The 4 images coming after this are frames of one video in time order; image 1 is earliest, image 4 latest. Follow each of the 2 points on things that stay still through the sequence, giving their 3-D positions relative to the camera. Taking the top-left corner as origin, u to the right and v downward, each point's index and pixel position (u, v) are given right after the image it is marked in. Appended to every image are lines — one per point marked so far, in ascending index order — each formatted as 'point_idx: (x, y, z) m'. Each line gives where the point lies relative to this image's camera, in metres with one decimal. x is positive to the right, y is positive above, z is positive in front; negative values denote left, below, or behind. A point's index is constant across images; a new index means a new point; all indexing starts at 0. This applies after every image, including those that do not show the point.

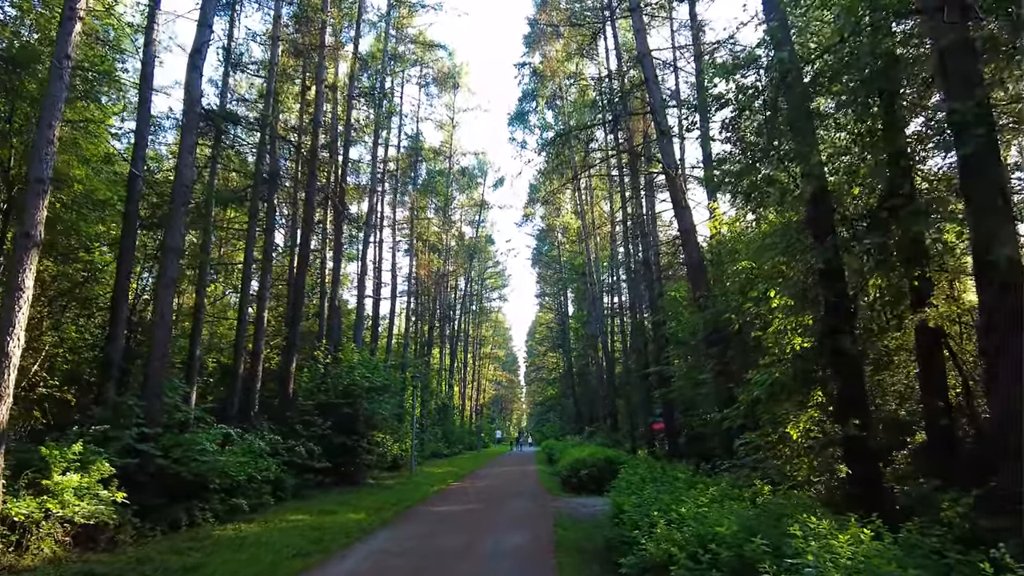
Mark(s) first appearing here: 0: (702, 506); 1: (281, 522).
0: (+1.6, -1.8, +5.8) m
1: (-3.6, -3.7, +11.1) m
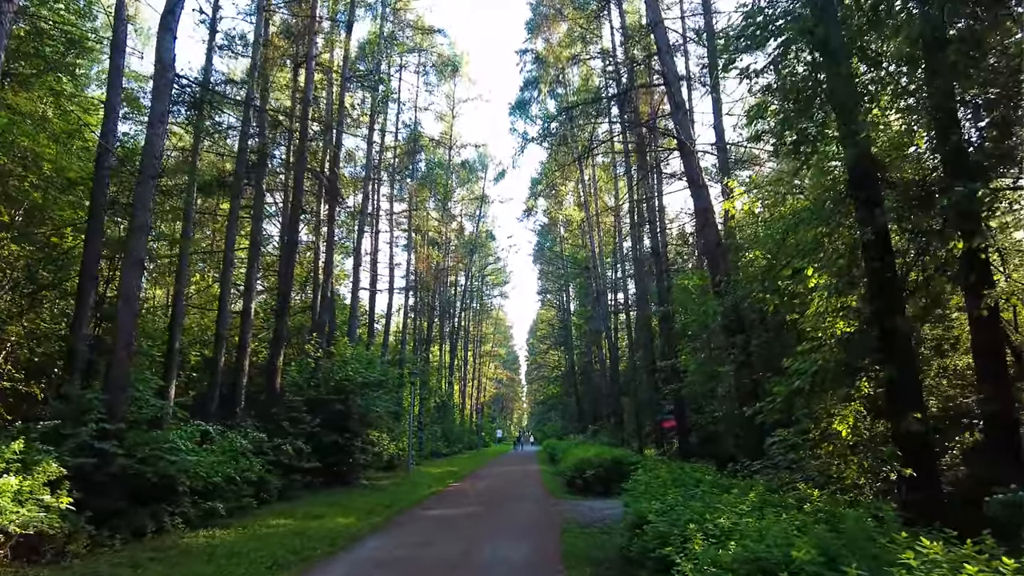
0: (+1.6, -1.6, +4.9) m
1: (-3.6, -3.5, +10.1) m
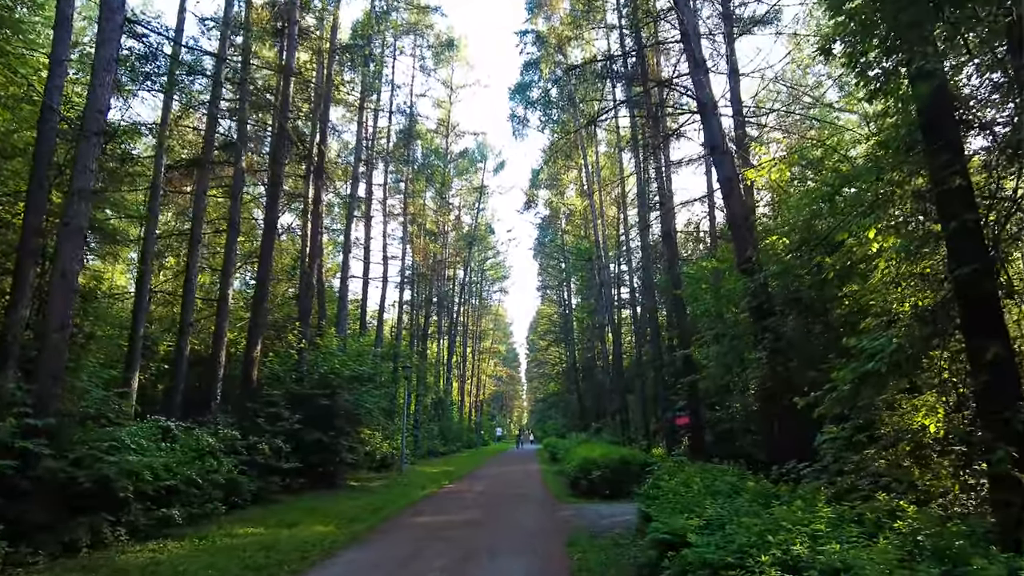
0: (+1.6, -1.3, +3.6) m
1: (-3.6, -3.2, +8.8) m
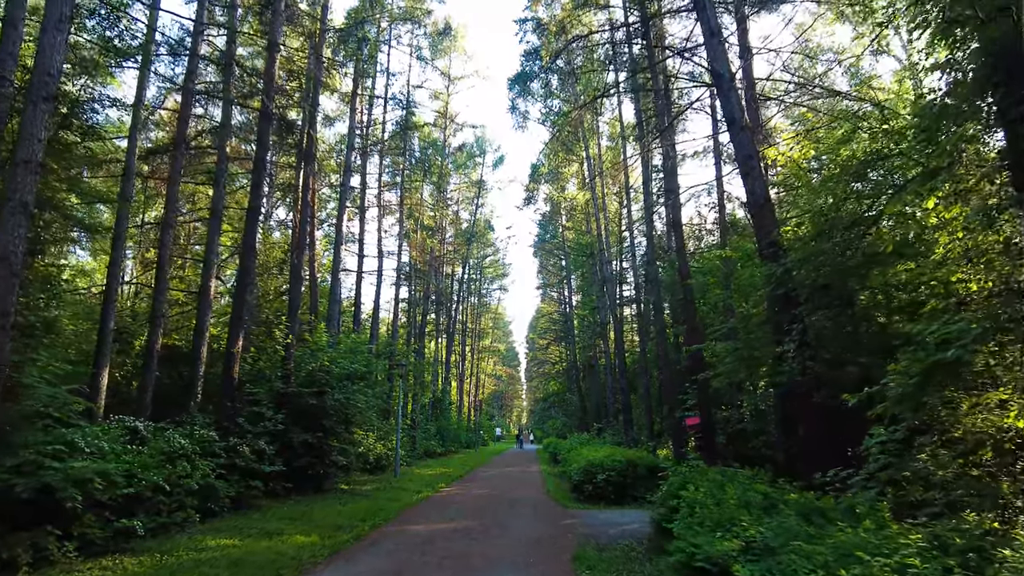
0: (+1.6, -1.1, +2.7) m
1: (-3.6, -3.0, +7.9) m
